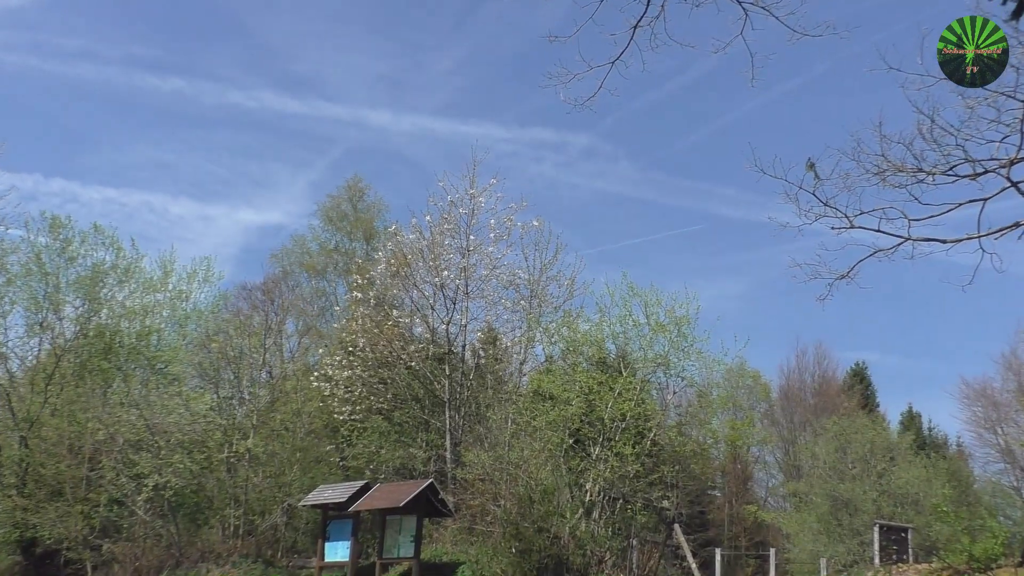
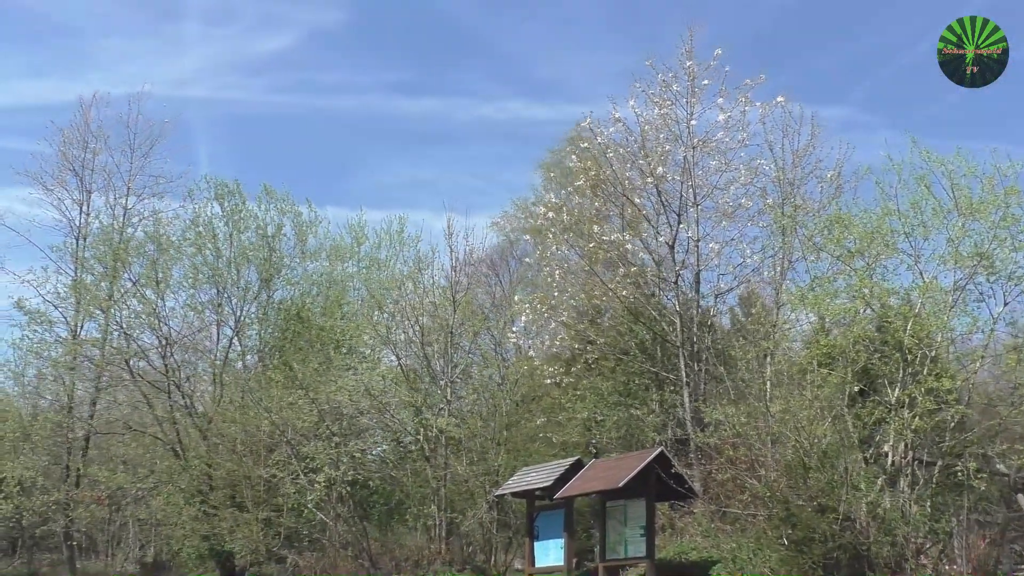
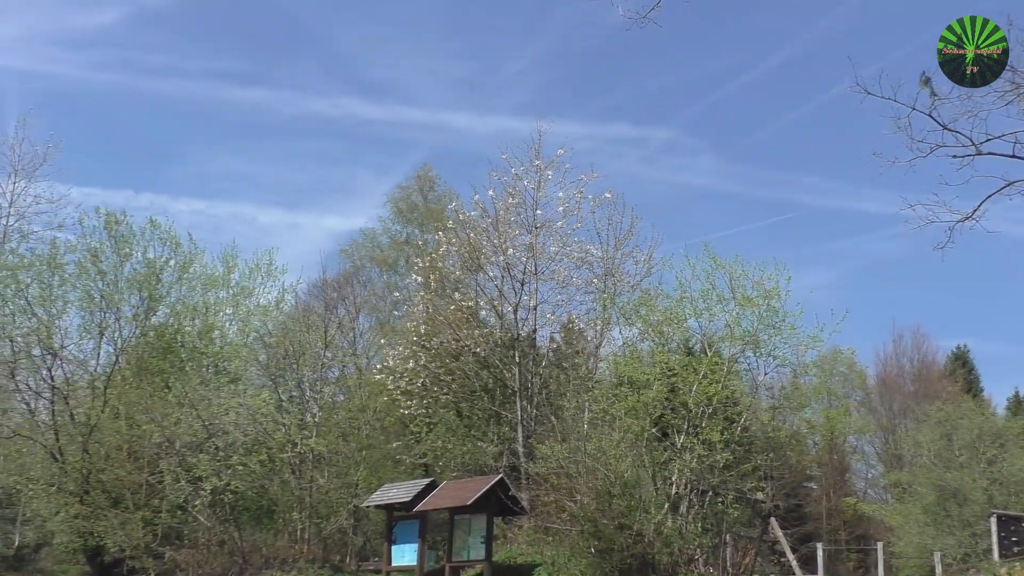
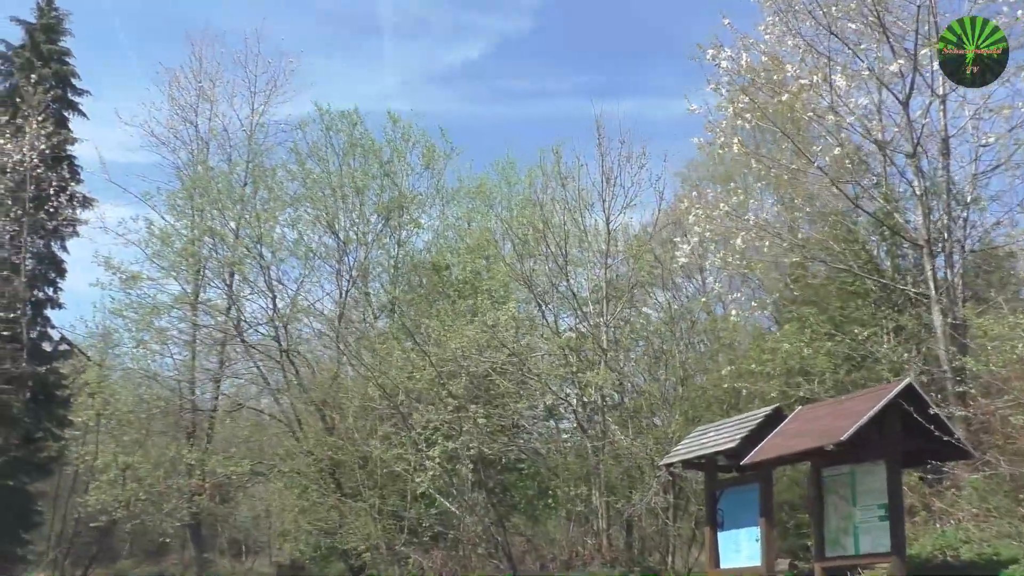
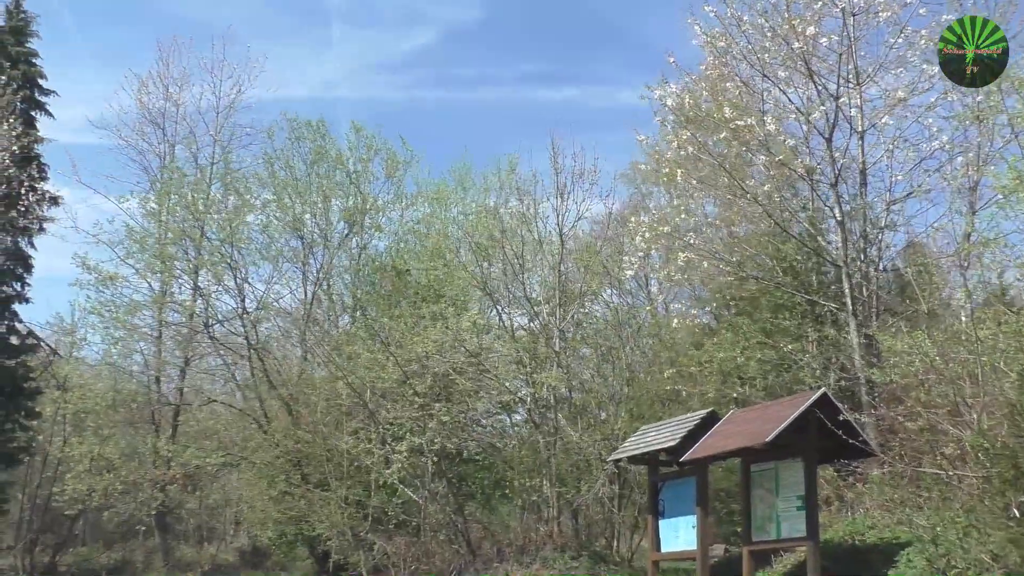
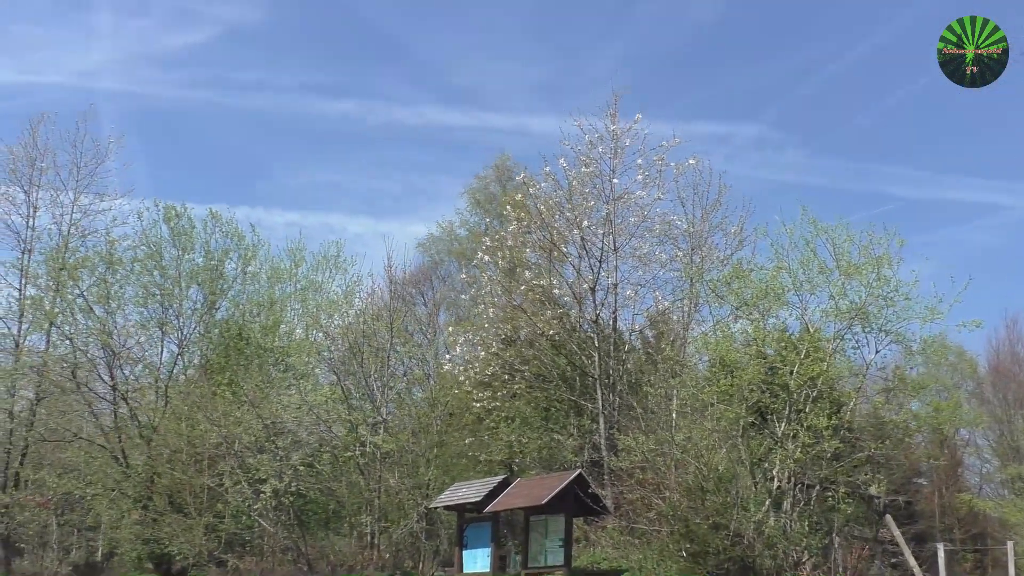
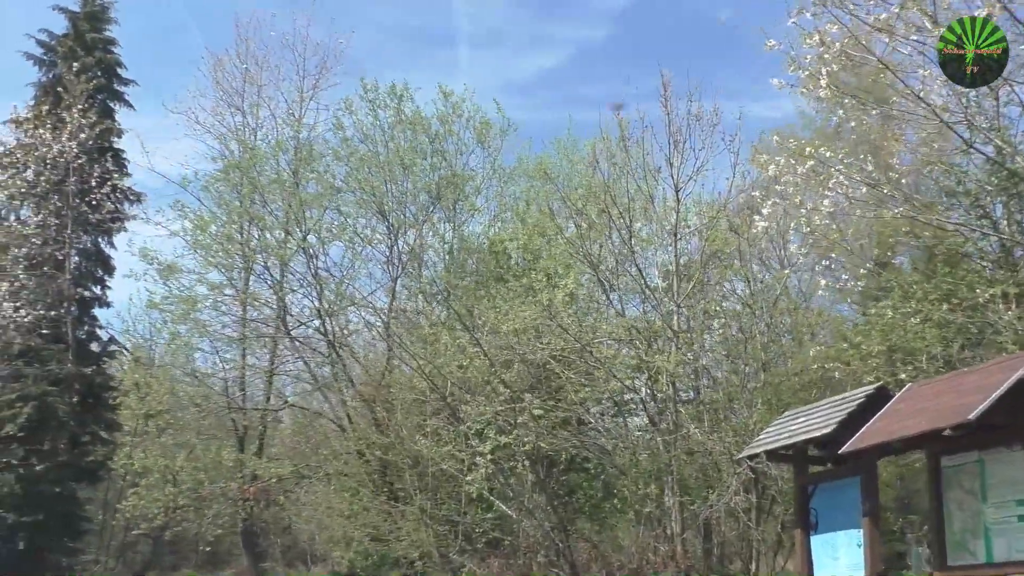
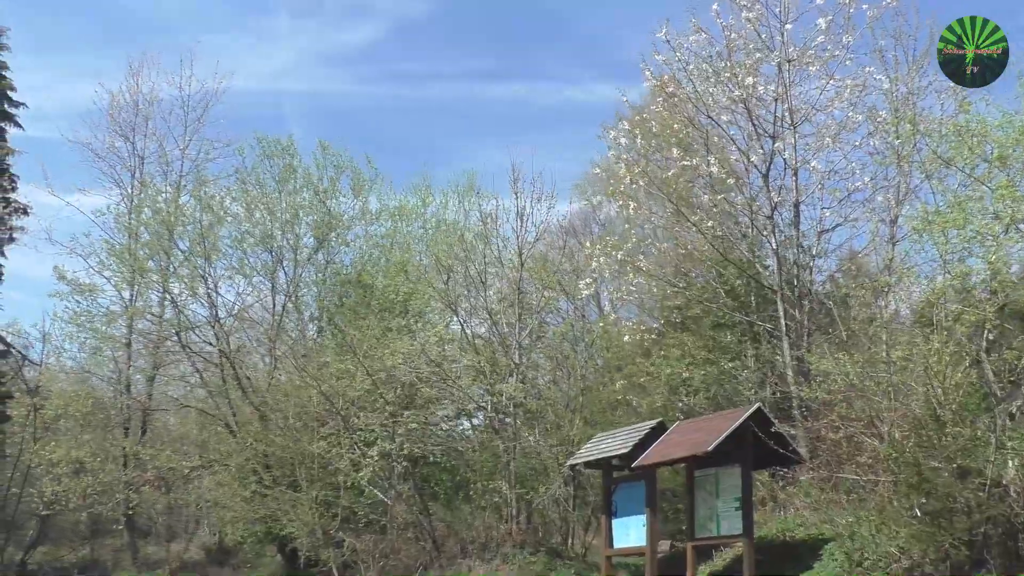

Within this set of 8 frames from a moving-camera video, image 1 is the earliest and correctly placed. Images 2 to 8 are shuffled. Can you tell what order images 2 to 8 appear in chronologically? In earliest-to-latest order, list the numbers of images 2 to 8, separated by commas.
3, 6, 2, 8, 5, 4, 7
